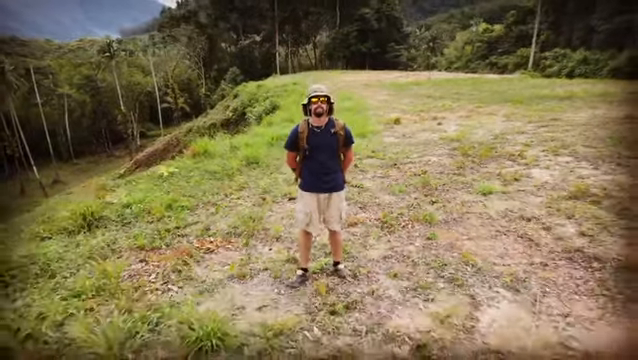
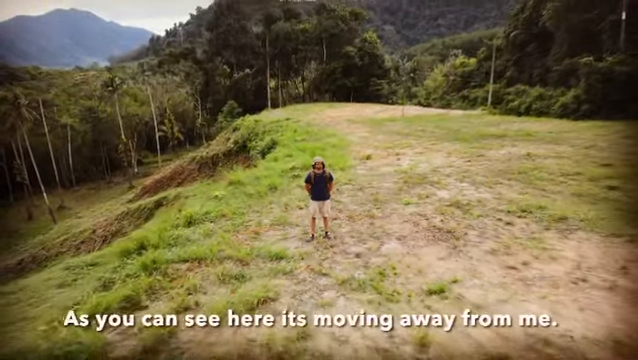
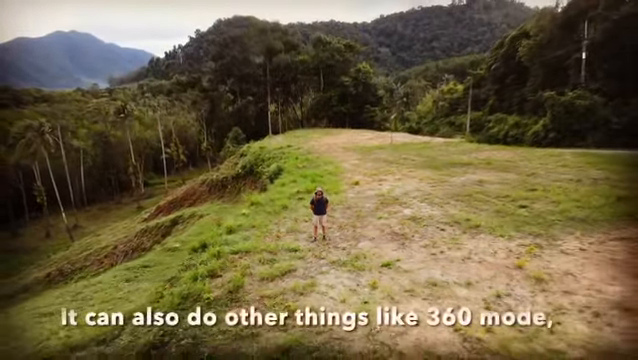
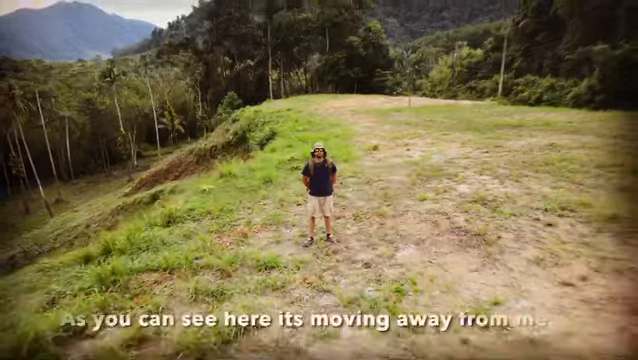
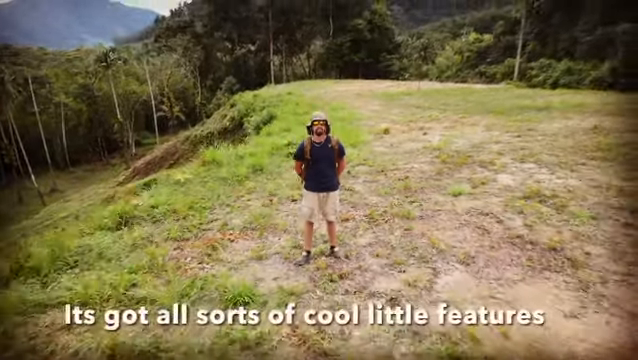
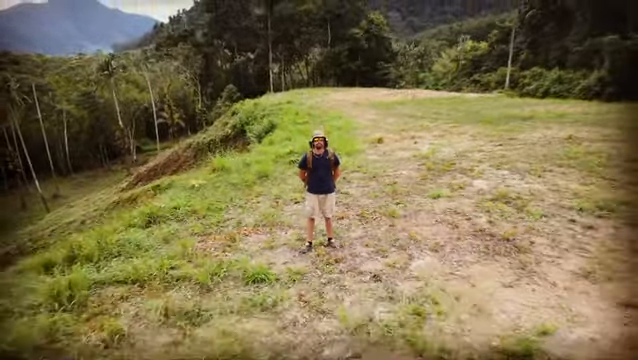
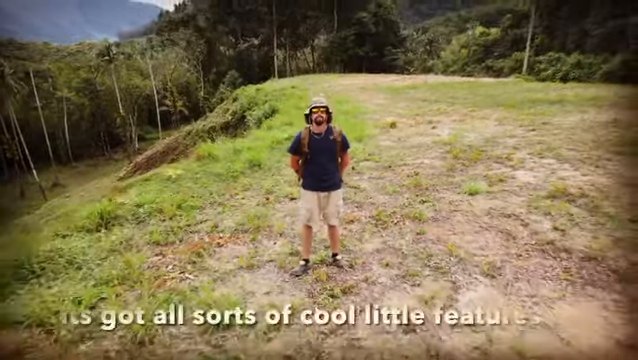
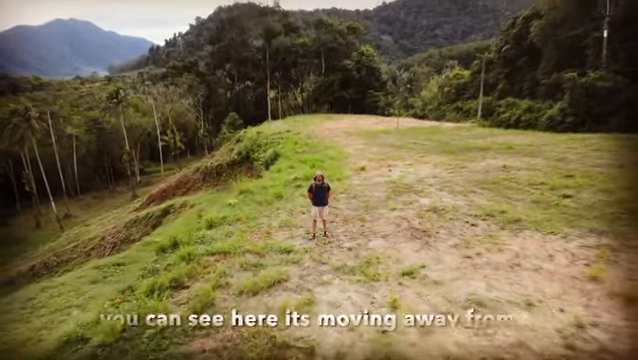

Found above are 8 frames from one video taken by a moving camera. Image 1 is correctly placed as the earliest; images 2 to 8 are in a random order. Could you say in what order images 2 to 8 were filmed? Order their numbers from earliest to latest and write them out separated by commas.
7, 5, 6, 4, 2, 8, 3
